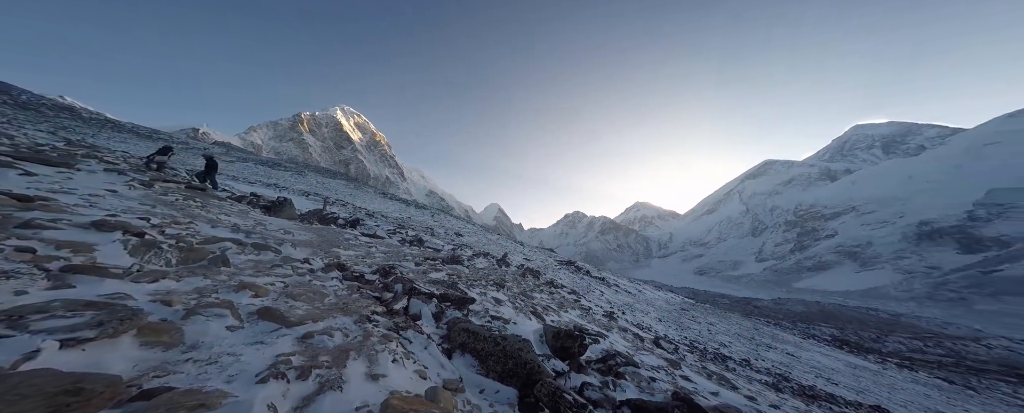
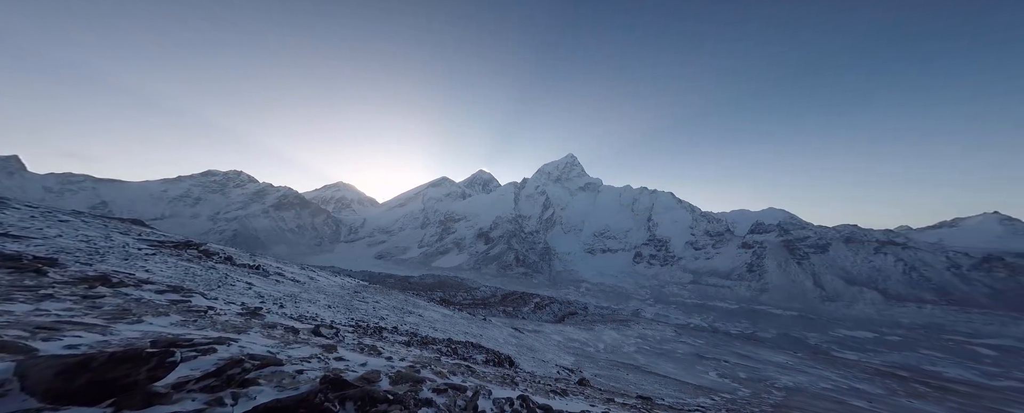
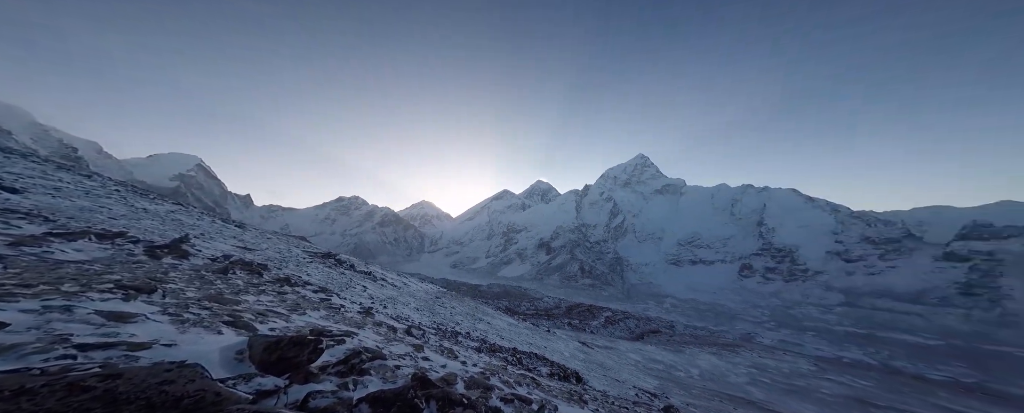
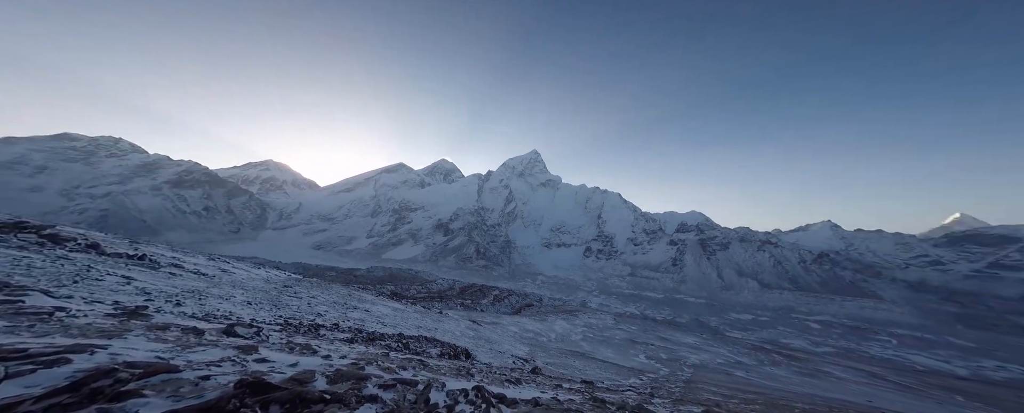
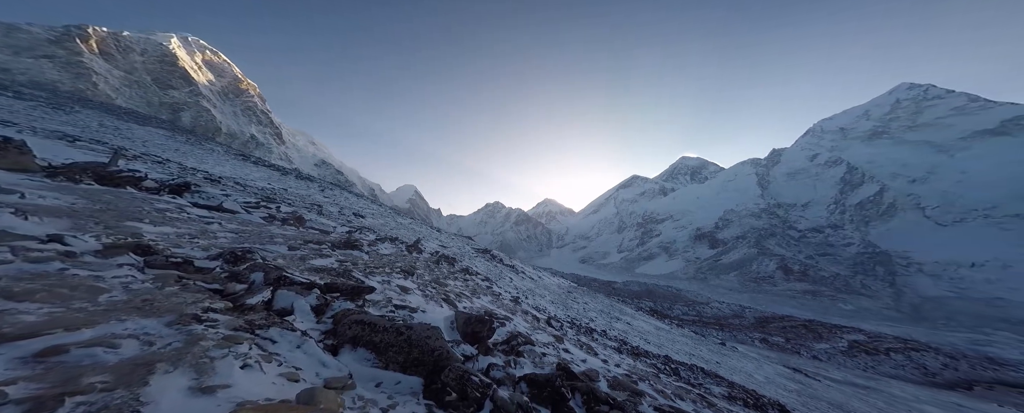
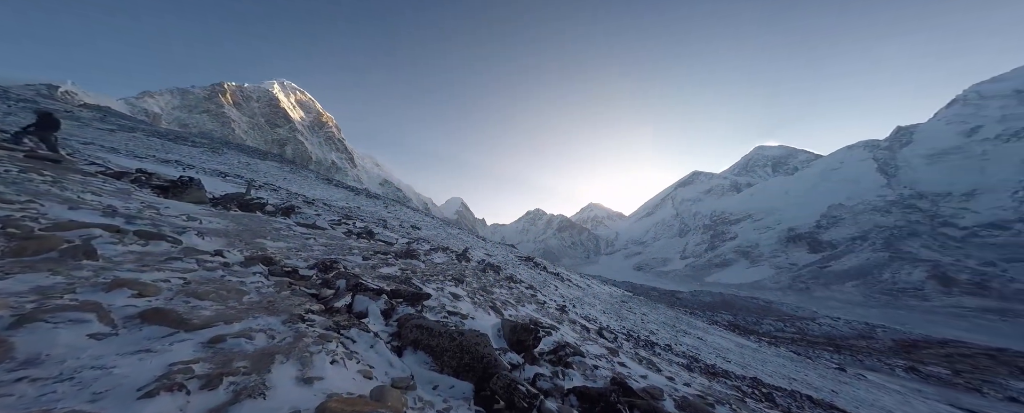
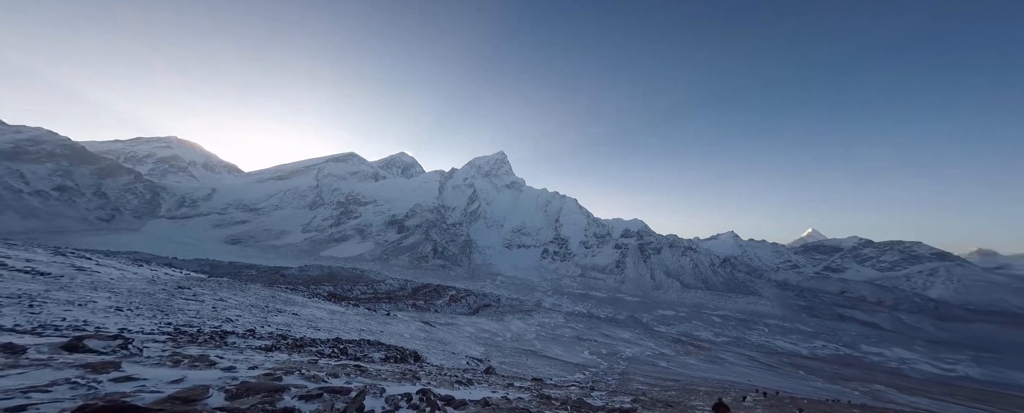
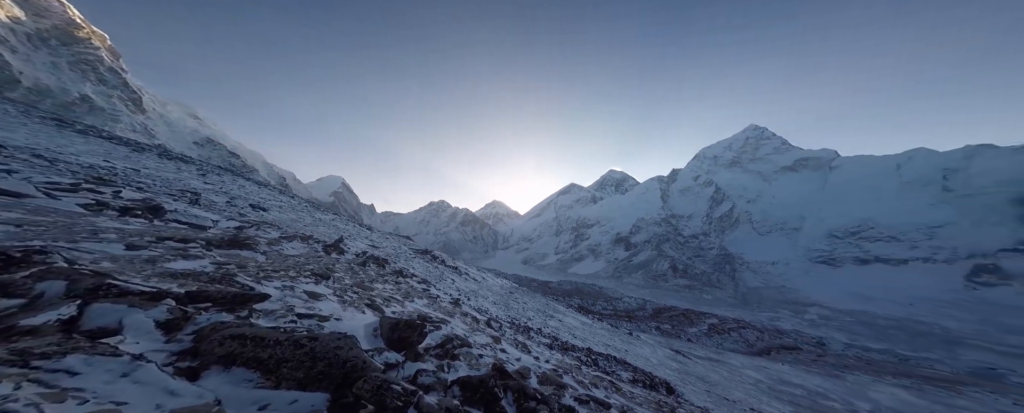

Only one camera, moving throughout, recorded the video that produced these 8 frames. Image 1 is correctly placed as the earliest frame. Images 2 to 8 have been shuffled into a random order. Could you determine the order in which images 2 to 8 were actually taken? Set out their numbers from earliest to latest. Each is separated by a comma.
6, 5, 8, 3, 2, 4, 7
